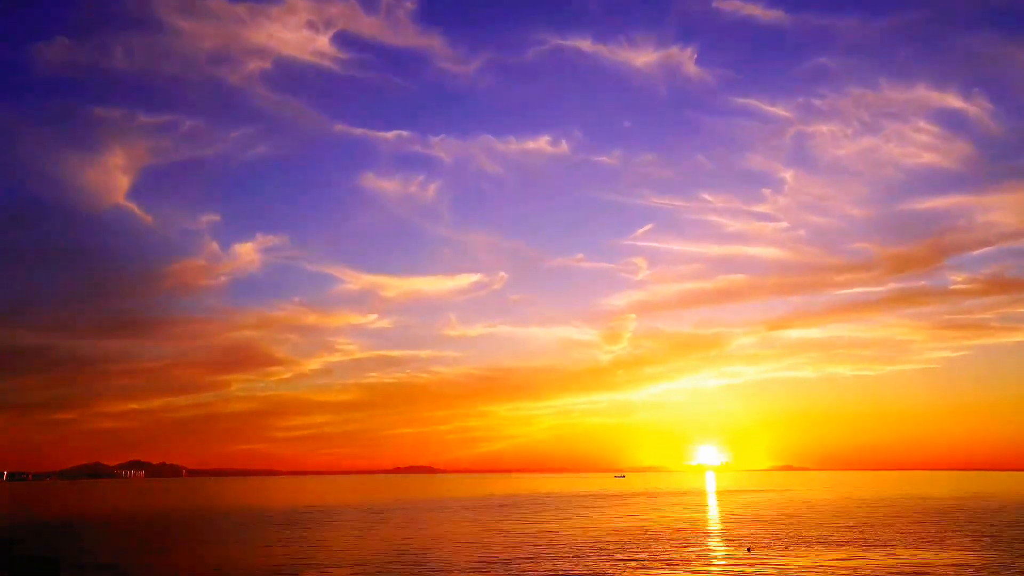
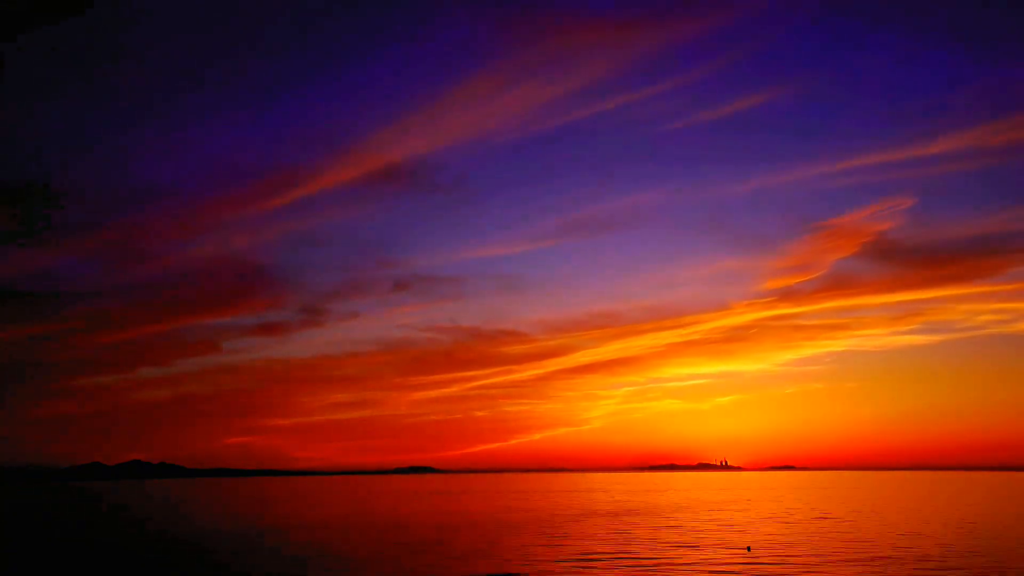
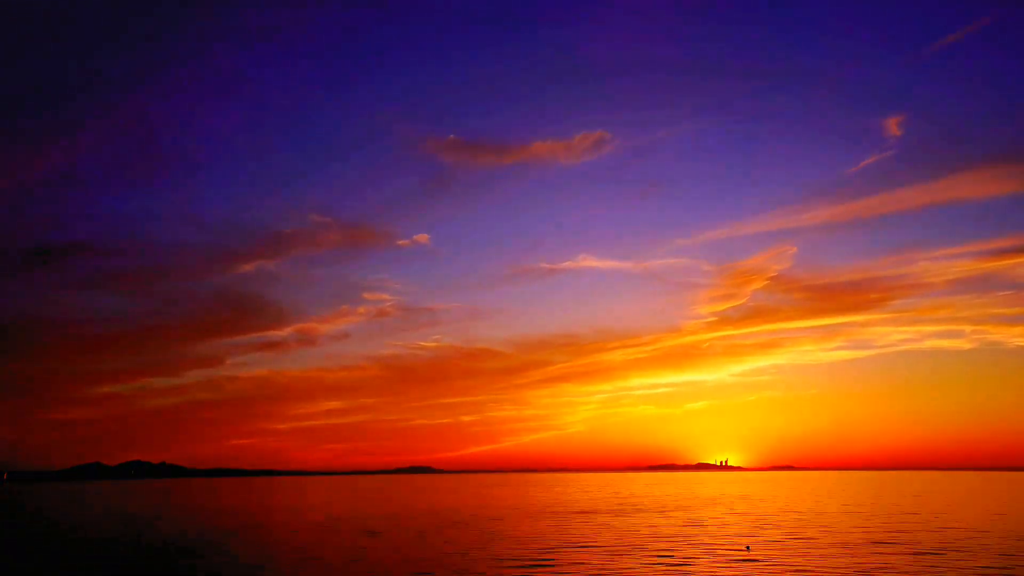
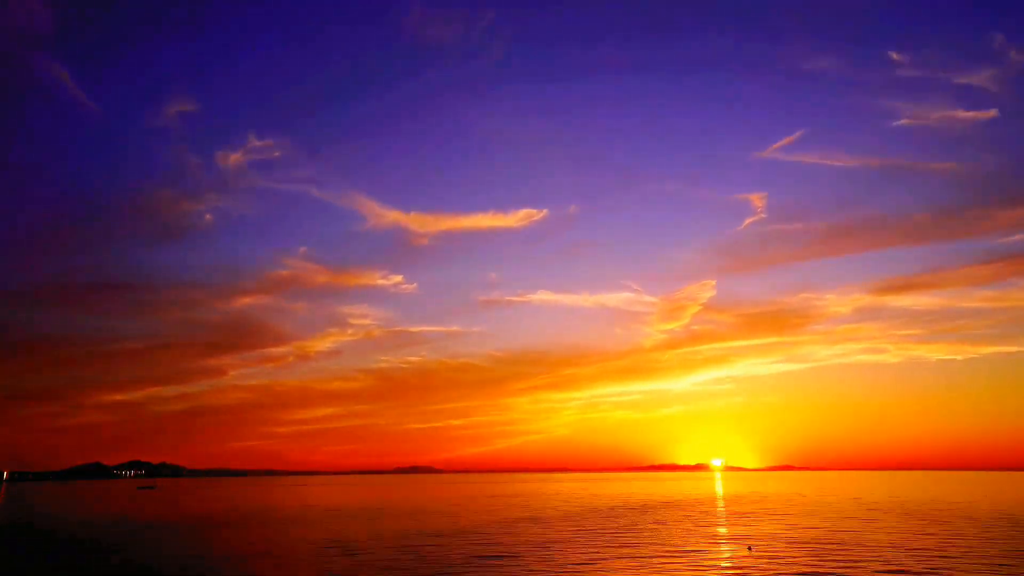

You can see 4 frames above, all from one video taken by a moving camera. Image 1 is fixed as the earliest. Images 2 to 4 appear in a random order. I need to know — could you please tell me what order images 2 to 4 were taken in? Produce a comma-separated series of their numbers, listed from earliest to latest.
4, 3, 2
